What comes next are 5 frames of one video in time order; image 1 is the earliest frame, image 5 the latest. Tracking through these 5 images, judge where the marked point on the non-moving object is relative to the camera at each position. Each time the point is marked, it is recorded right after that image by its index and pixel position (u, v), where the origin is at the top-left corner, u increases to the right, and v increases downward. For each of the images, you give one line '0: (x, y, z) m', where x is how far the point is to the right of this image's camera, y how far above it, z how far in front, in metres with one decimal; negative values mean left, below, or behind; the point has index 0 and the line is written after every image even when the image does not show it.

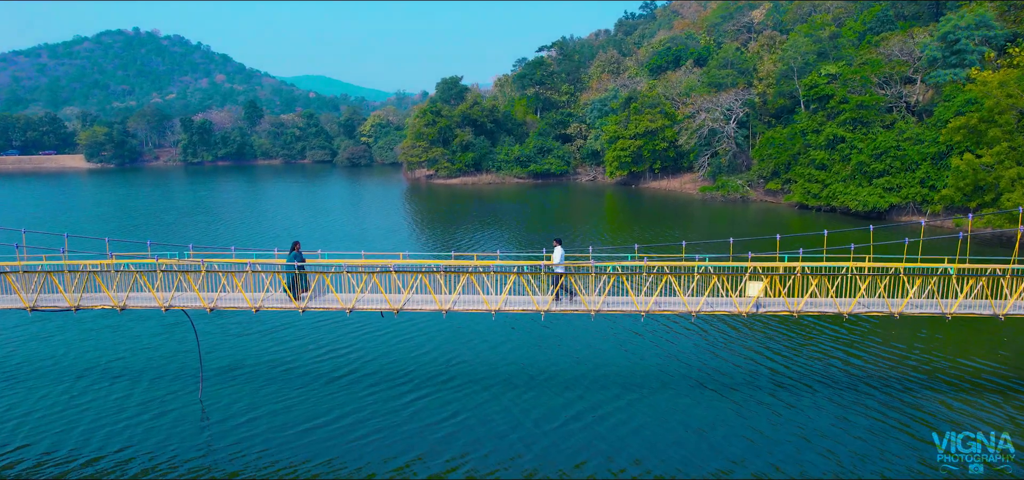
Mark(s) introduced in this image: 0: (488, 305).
0: (-0.8, -2.0, +17.7) m
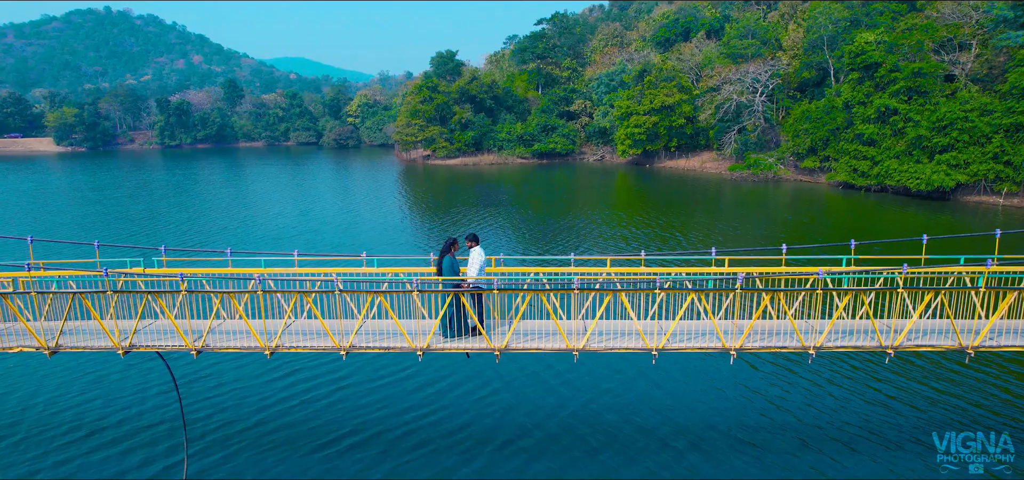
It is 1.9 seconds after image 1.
0: (+1.1, -1.8, +13.2) m
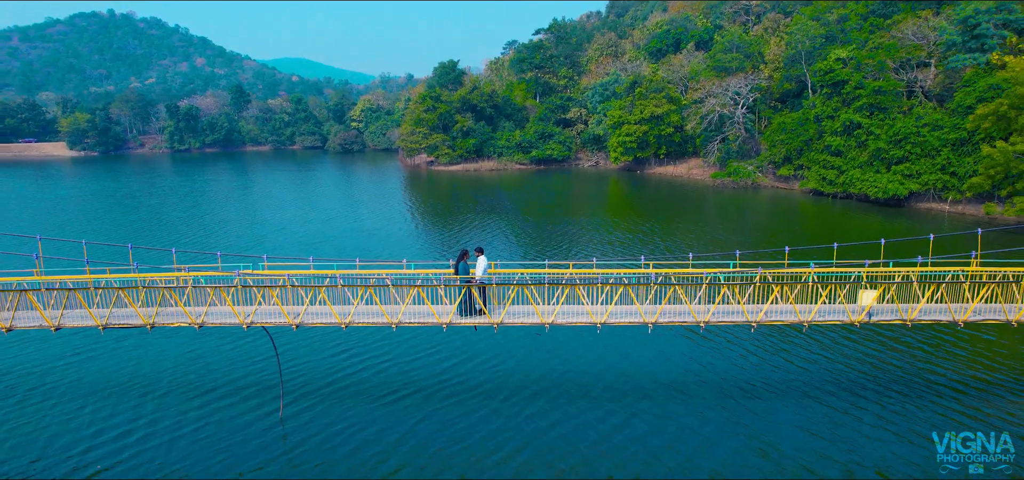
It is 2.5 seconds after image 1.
0: (+0.9, -2.0, +17.2) m
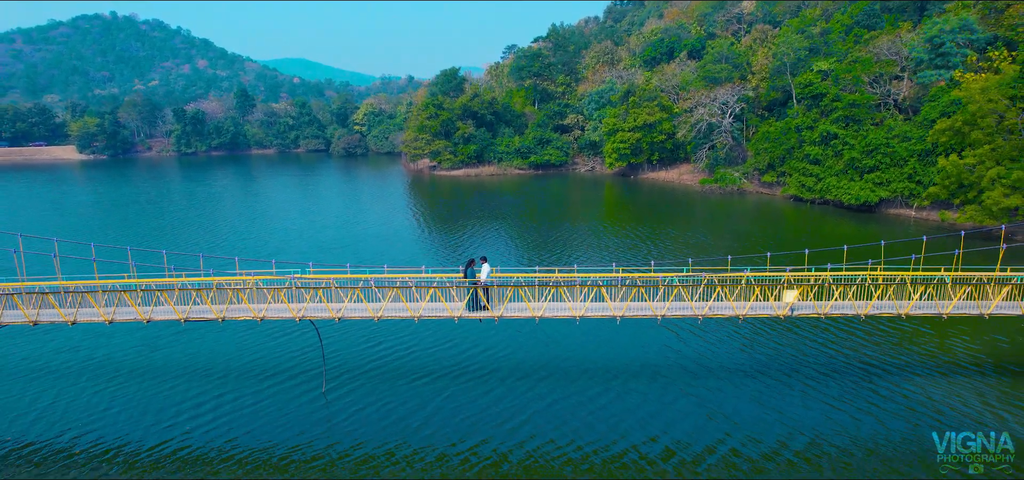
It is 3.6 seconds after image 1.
0: (+0.9, -2.3, +20.2) m
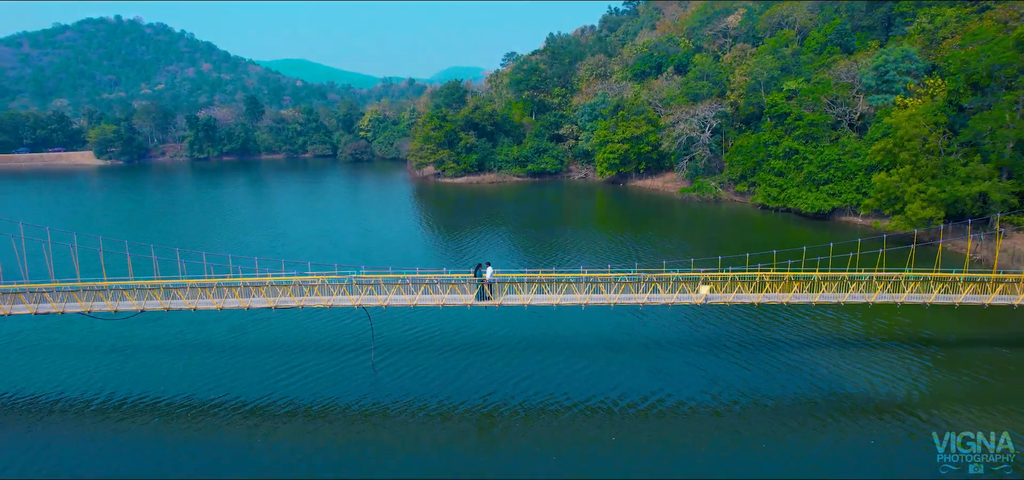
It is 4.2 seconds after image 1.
0: (+0.7, -2.6, +26.2) m
